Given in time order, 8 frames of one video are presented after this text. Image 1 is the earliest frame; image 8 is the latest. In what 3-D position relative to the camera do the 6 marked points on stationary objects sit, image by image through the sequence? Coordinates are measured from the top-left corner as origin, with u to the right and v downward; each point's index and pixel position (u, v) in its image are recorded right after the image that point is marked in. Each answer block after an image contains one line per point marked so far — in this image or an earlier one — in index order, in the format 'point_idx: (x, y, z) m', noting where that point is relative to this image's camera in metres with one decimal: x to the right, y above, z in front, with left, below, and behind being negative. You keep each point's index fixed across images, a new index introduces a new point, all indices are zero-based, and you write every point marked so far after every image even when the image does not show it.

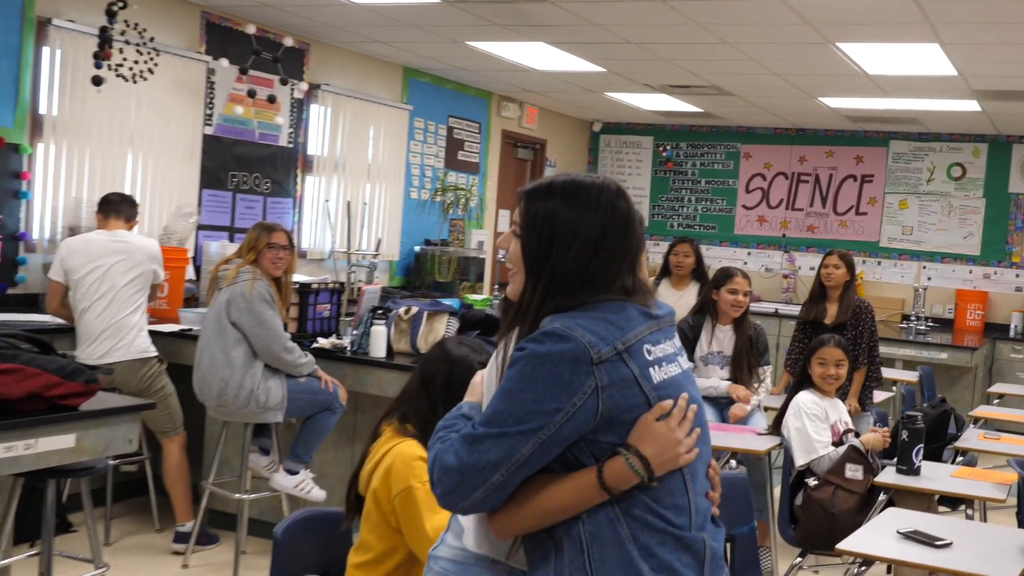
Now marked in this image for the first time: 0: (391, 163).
0: (-1.0, +1.1, +6.9) m
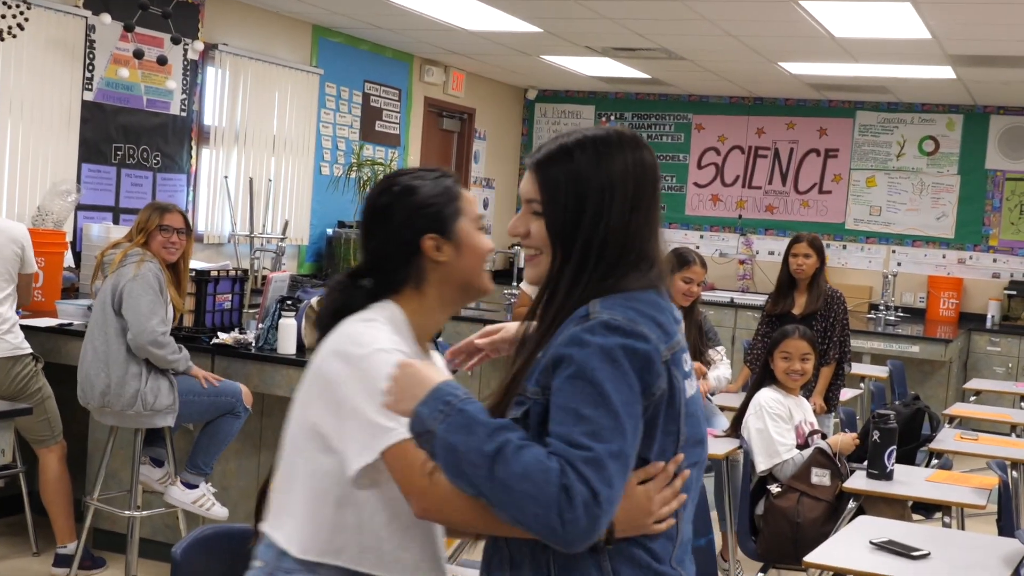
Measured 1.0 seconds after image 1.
0: (-1.4, +1.1, +6.4) m
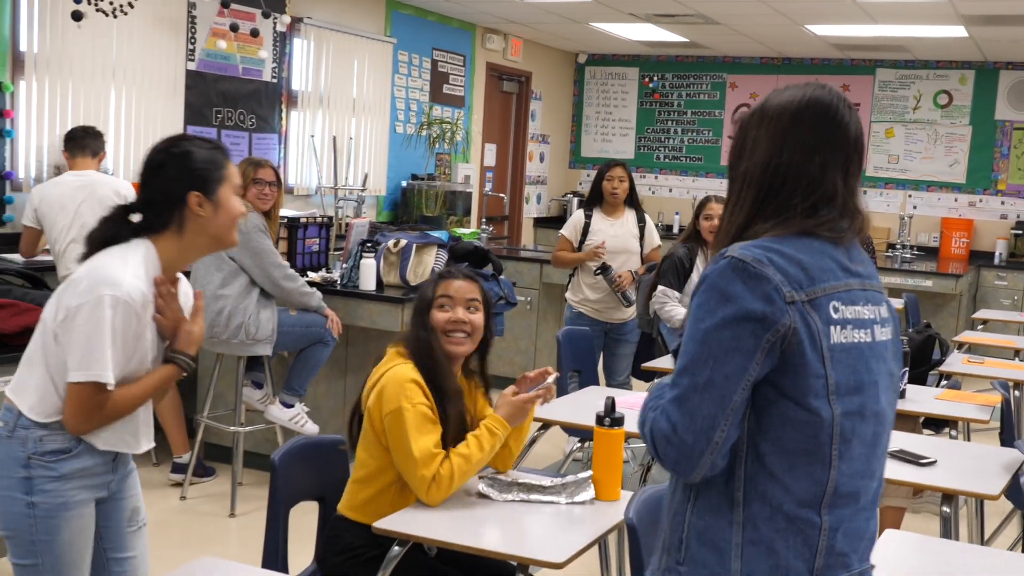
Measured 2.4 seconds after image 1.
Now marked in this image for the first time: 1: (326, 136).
0: (-1.0, +1.5, +6.9) m
1: (-1.3, +1.1, +6.5) m
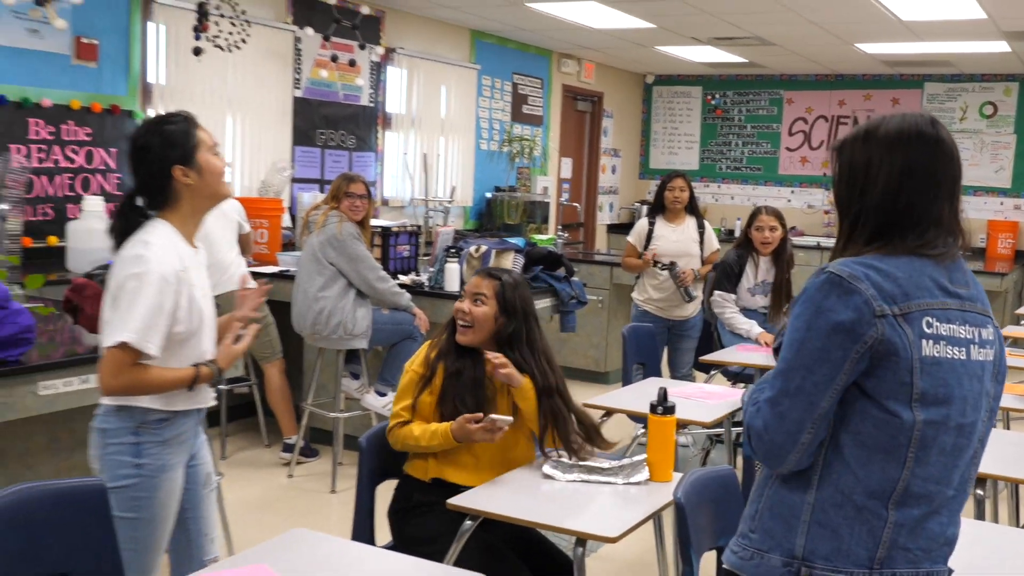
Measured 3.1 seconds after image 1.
0: (-0.5, +1.5, +7.3) m
1: (-0.8, +1.1, +6.9) m
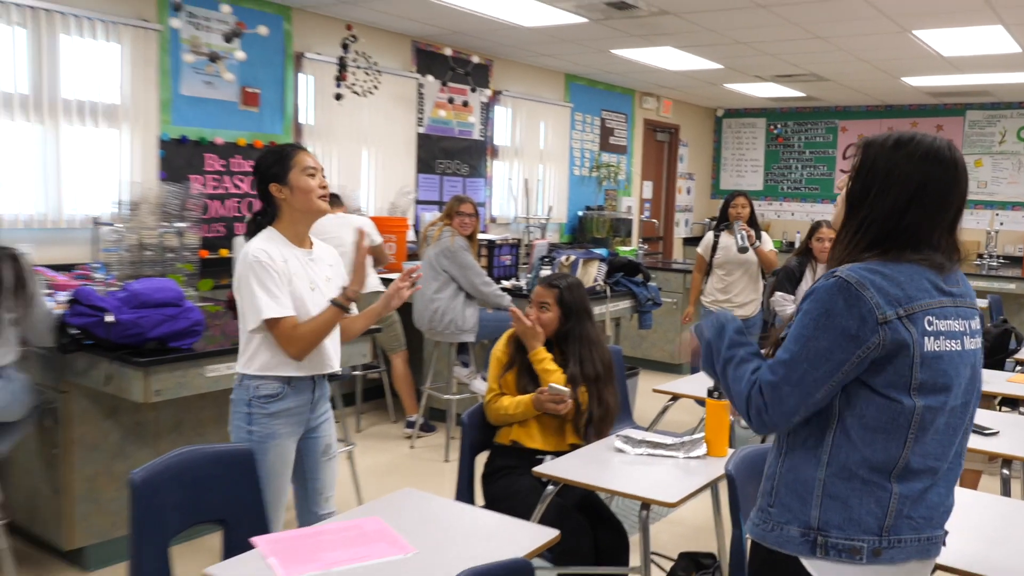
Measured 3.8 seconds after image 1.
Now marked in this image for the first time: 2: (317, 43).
0: (+0.4, +1.4, +8.1) m
1: (0.0, +1.1, +7.7) m
2: (-1.6, +2.0, +6.6) m
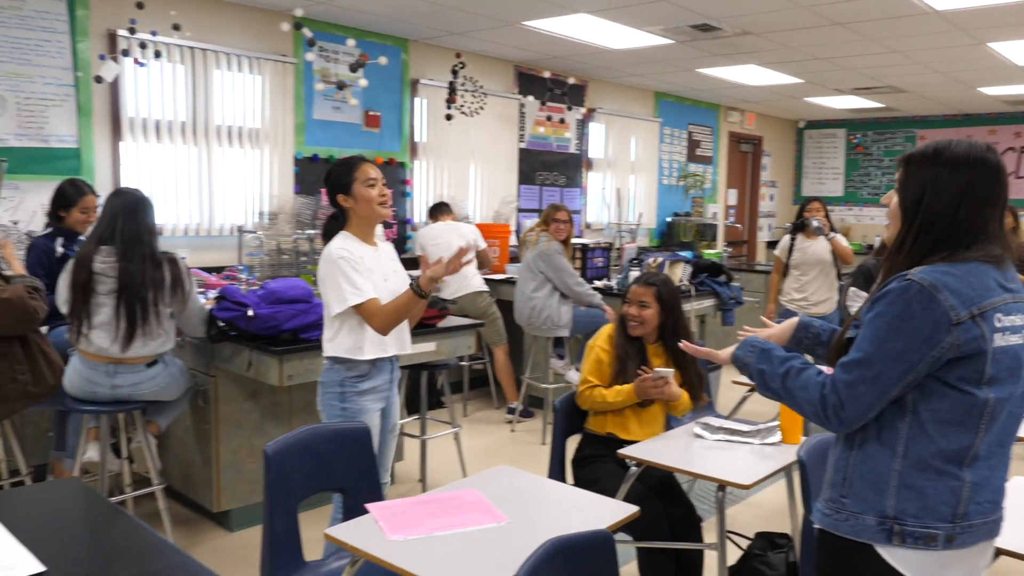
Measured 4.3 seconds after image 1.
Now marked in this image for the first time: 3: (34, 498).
0: (+1.4, +1.3, +8.5) m
1: (+1.0, +1.0, +8.2) m
2: (-0.7, +2.0, +7.3) m
3: (-1.4, -0.6, +2.3) m
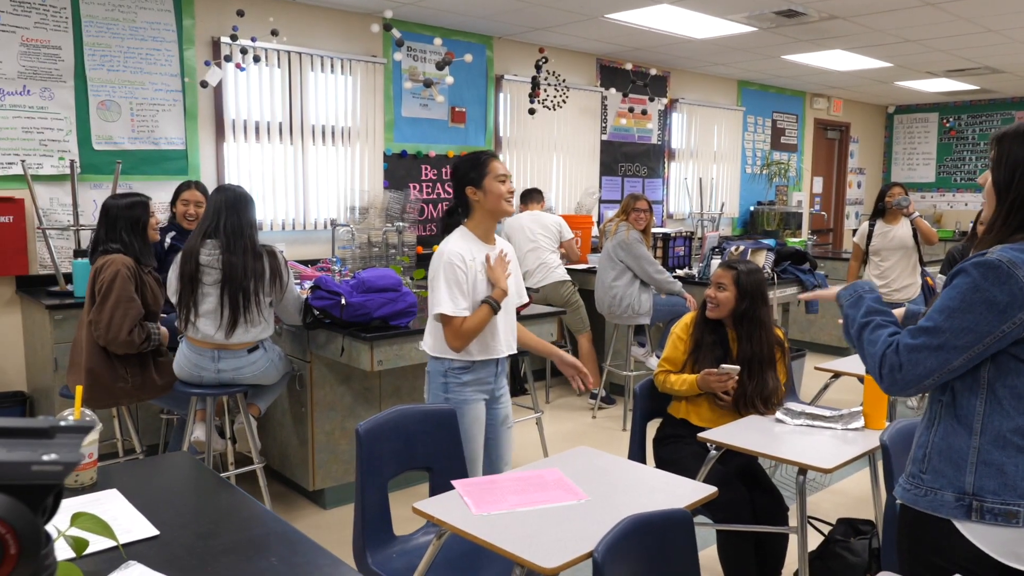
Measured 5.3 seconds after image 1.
0: (+2.2, +1.4, +8.4) m
1: (+1.8, +1.1, +8.2) m
2: (0.0, +2.1, +7.5) m
3: (-1.2, -0.6, +2.6) m
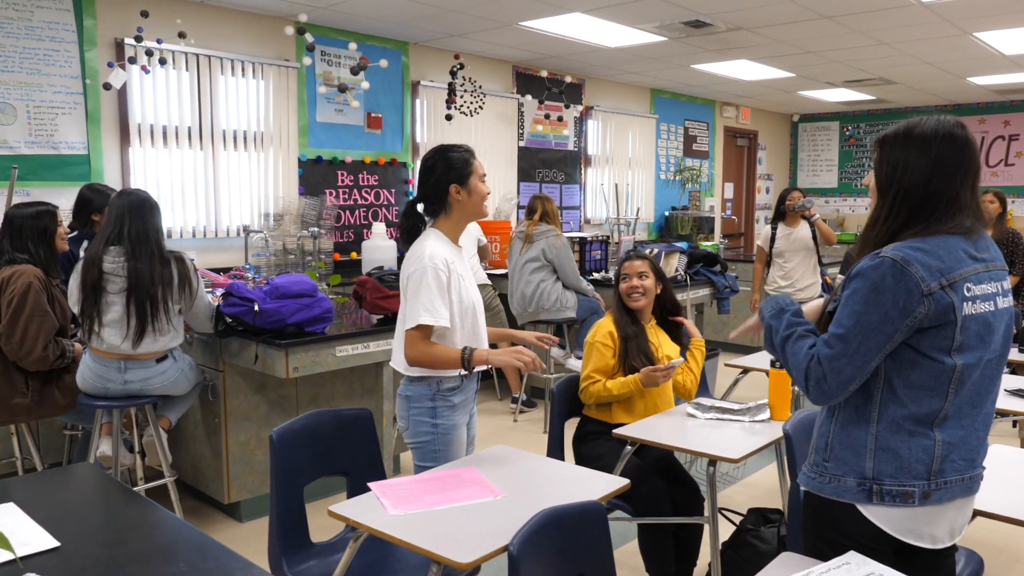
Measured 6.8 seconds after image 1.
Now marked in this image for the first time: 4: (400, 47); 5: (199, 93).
0: (+1.4, +1.4, +8.6) m
1: (+1.0, +1.0, +8.3) m
2: (-0.8, +2.0, +7.5) m
3: (-1.4, -0.6, +2.4) m
4: (-1.0, +2.1, +7.2) m
5: (-2.3, +1.5, +6.0) m
